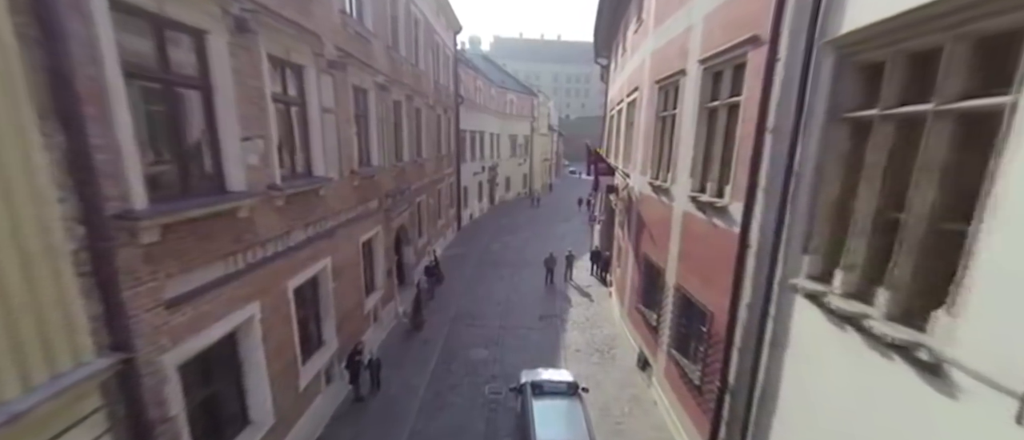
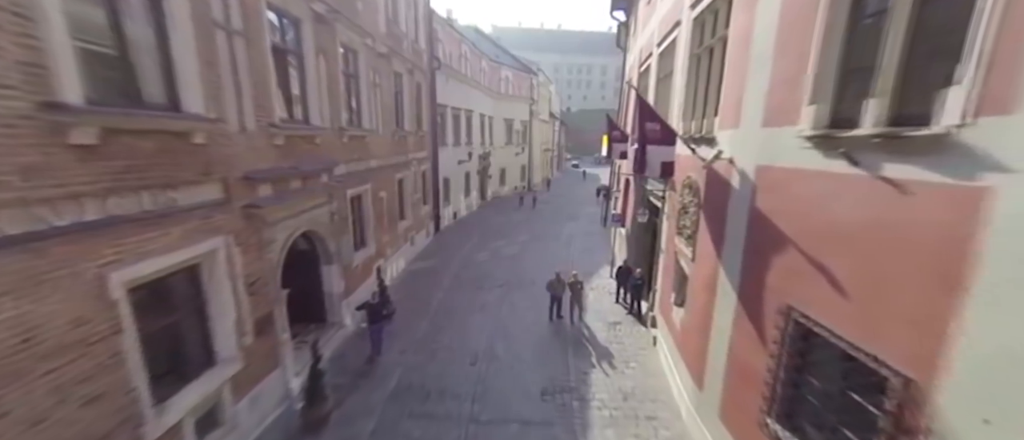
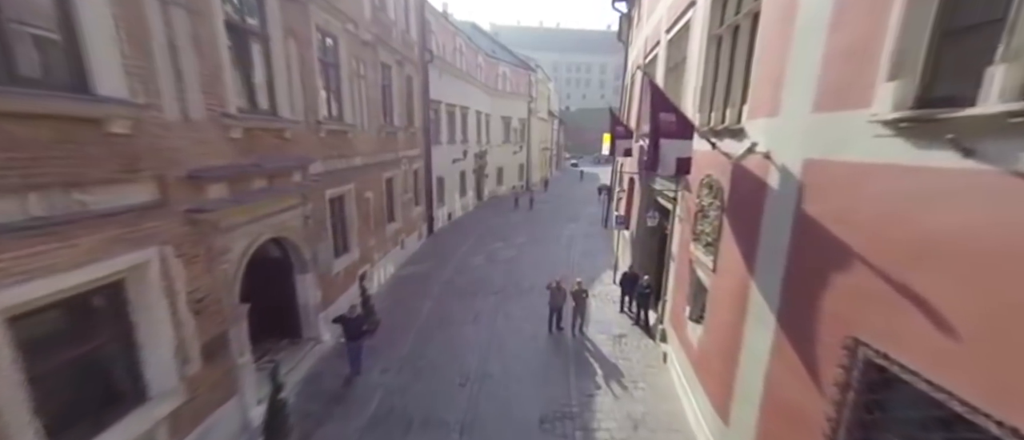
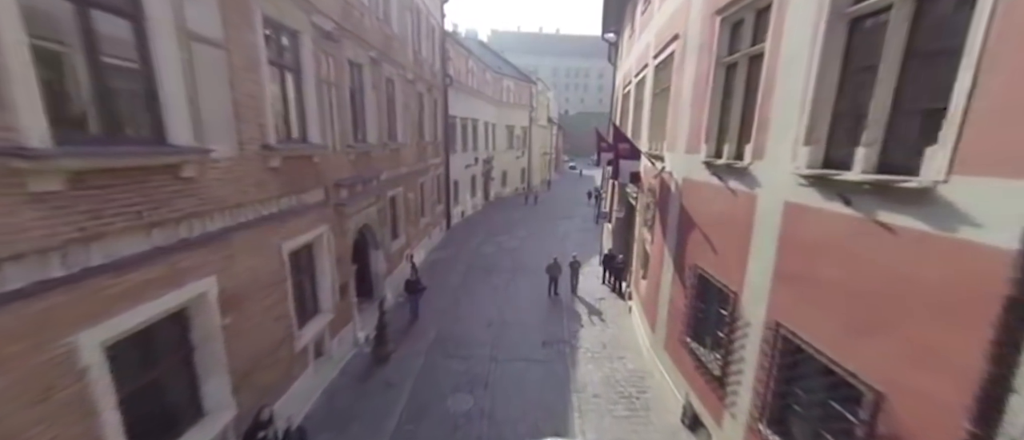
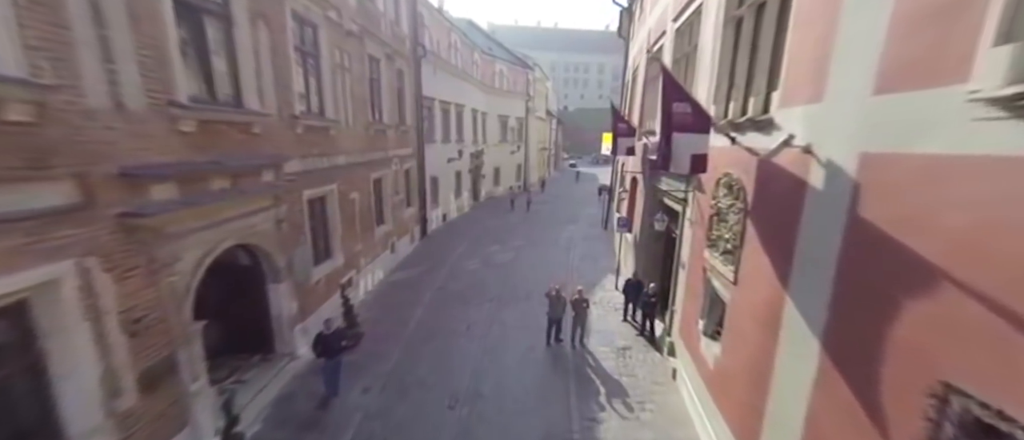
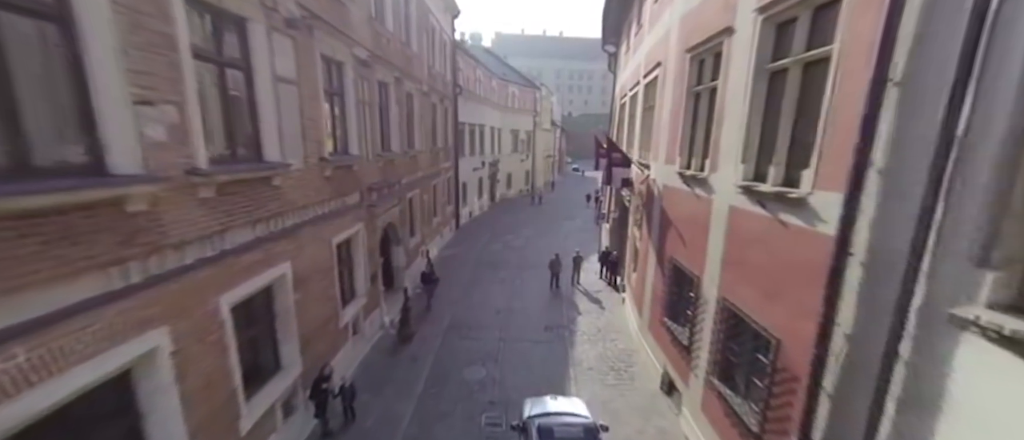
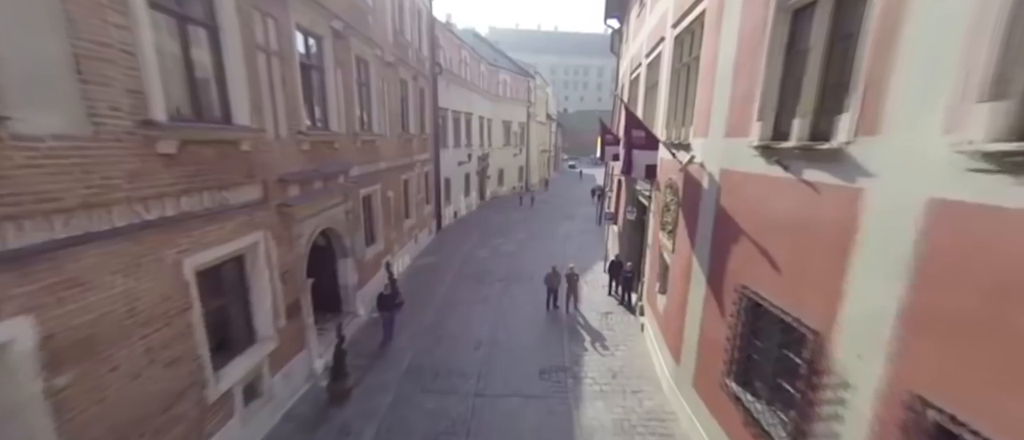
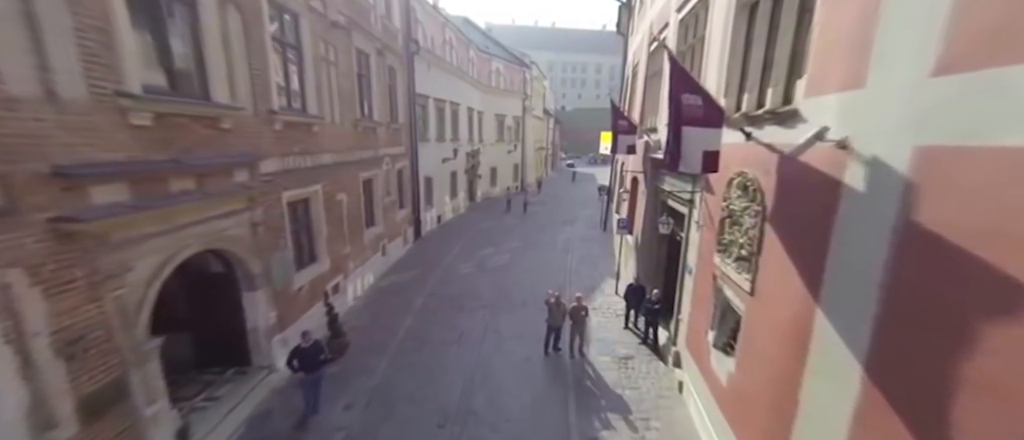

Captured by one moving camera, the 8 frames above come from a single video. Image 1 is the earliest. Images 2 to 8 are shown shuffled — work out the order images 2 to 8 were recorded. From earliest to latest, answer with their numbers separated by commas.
6, 4, 7, 2, 3, 5, 8
